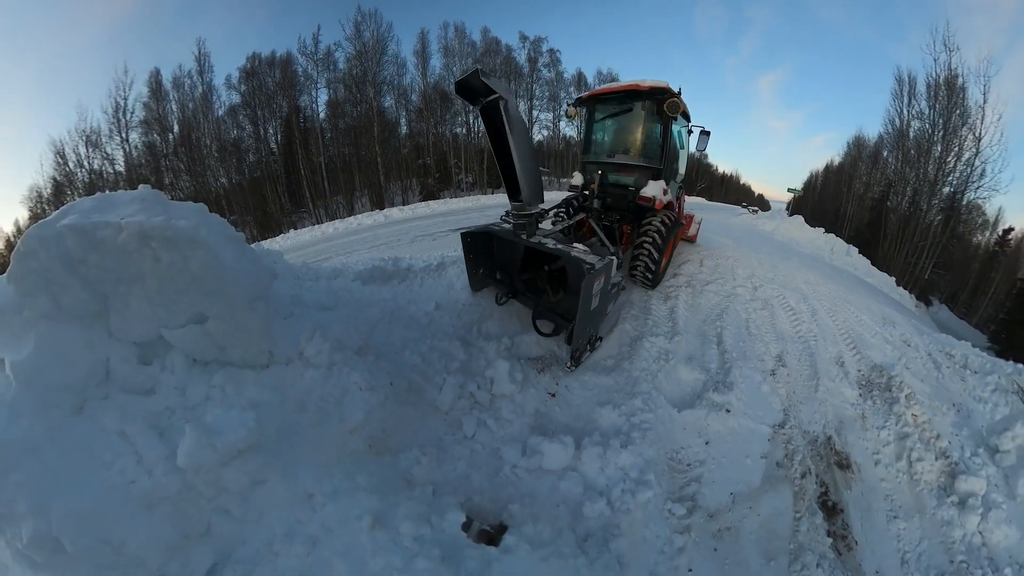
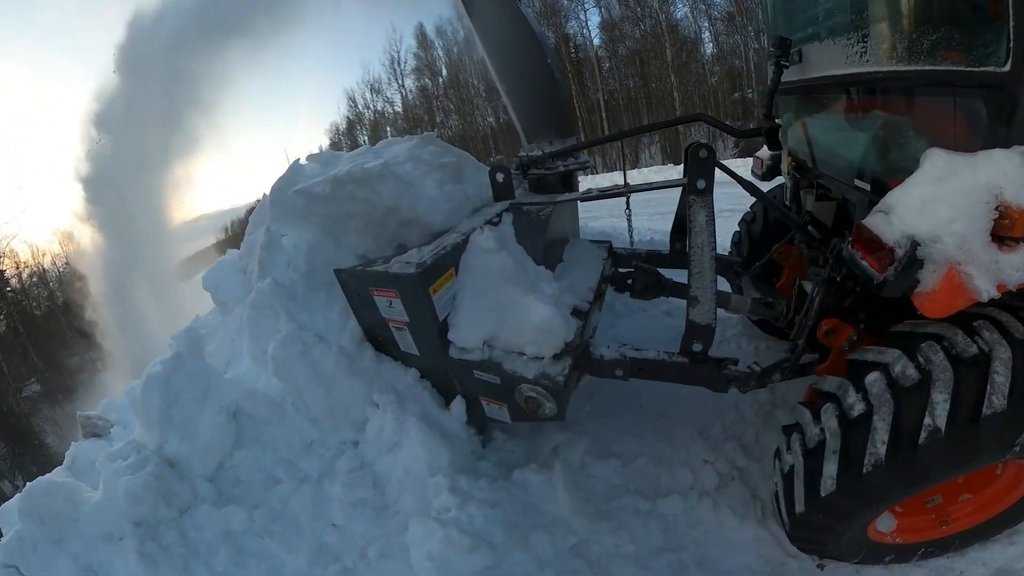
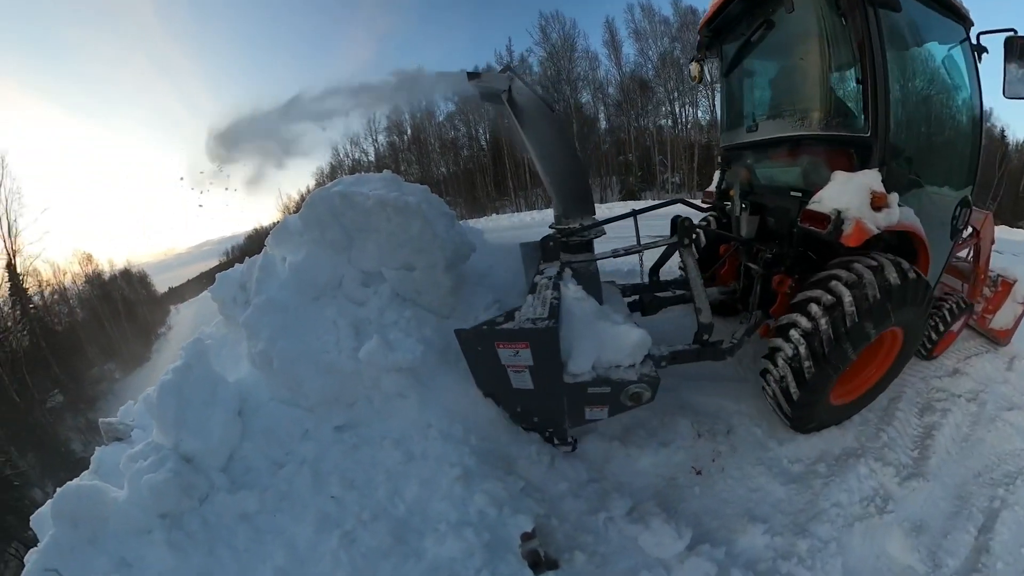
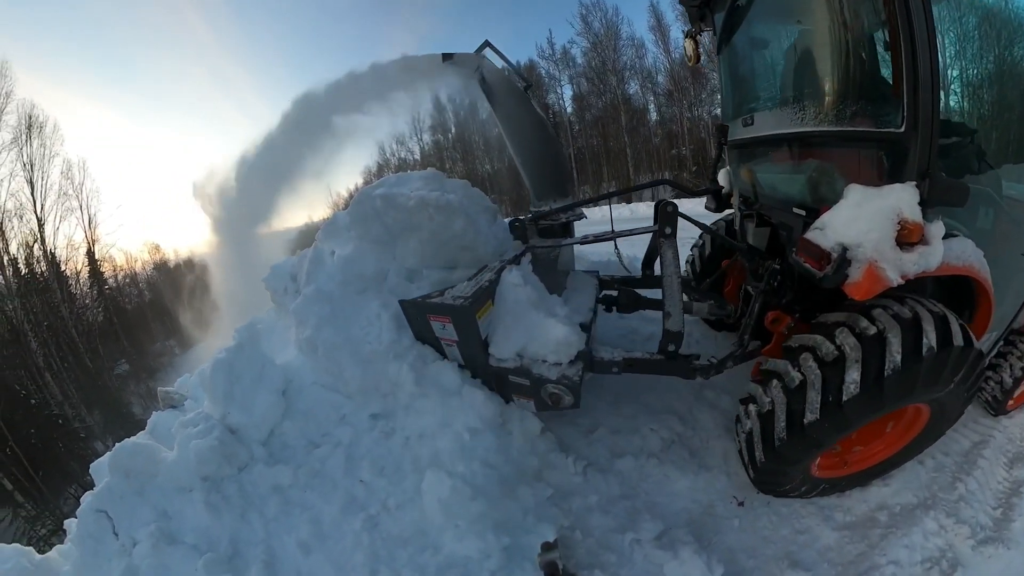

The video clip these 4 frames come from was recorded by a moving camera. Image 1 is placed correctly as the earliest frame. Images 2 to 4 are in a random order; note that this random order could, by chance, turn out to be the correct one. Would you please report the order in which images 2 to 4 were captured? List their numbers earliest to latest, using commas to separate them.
3, 4, 2
